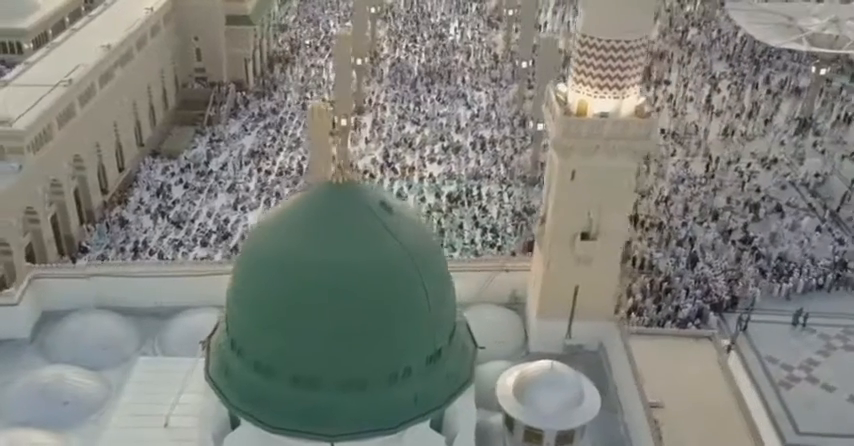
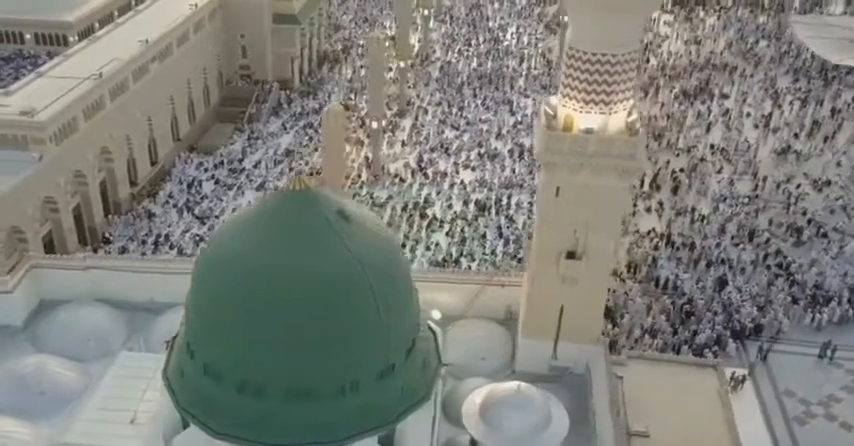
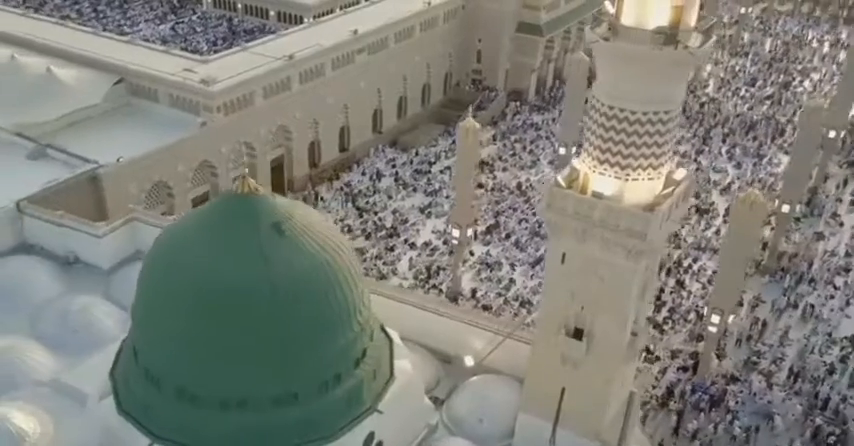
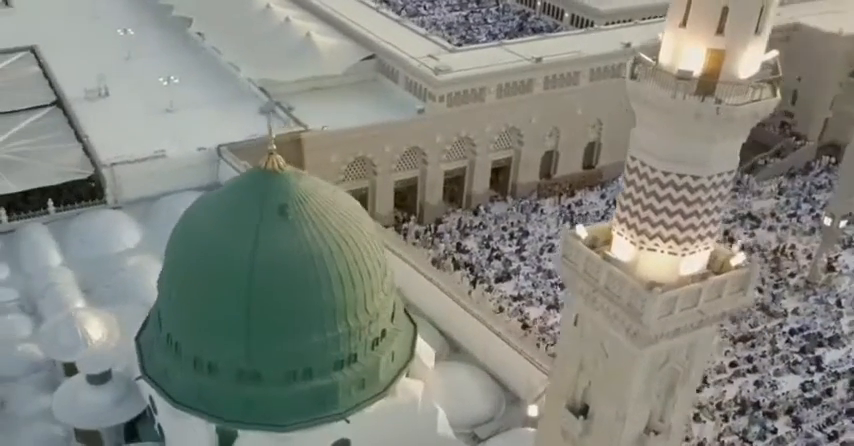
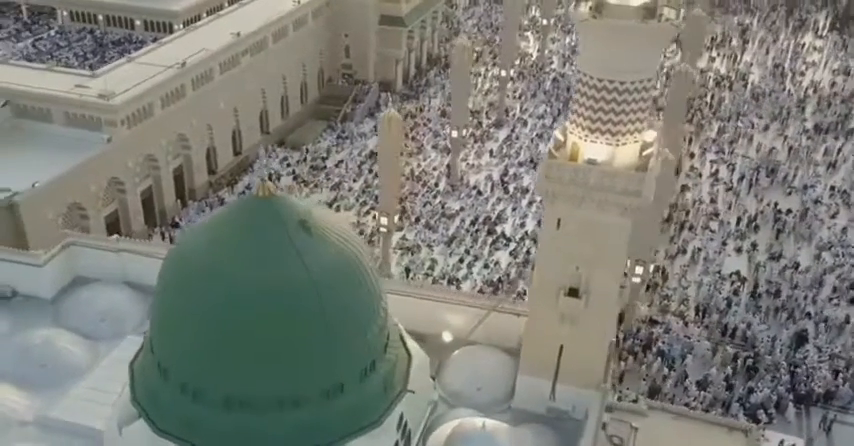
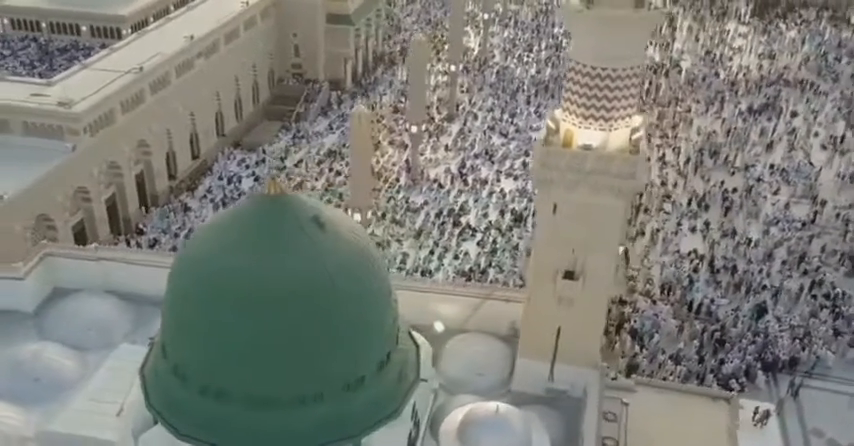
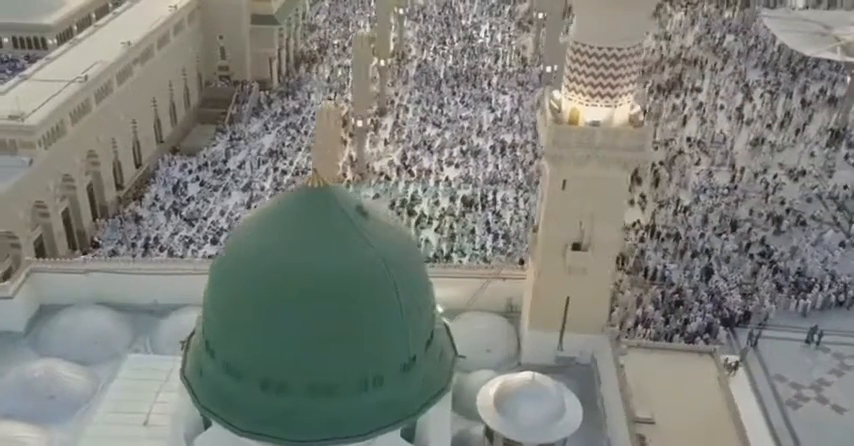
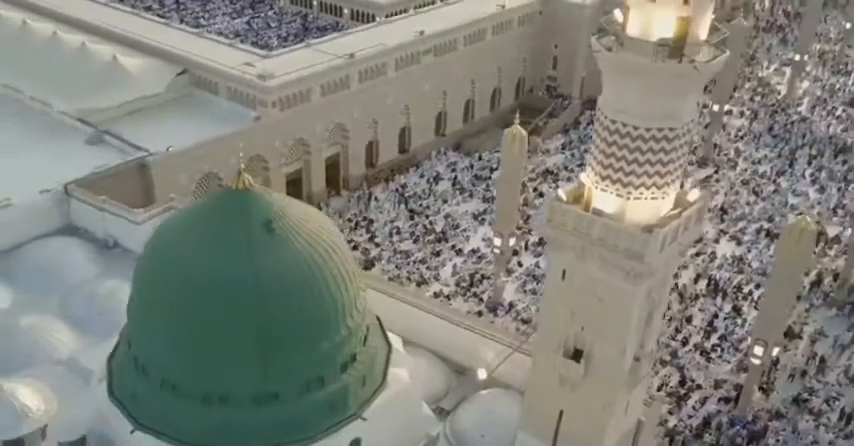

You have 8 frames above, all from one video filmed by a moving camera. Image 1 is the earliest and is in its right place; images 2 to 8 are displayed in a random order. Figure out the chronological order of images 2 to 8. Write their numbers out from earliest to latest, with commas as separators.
7, 2, 6, 5, 3, 8, 4
